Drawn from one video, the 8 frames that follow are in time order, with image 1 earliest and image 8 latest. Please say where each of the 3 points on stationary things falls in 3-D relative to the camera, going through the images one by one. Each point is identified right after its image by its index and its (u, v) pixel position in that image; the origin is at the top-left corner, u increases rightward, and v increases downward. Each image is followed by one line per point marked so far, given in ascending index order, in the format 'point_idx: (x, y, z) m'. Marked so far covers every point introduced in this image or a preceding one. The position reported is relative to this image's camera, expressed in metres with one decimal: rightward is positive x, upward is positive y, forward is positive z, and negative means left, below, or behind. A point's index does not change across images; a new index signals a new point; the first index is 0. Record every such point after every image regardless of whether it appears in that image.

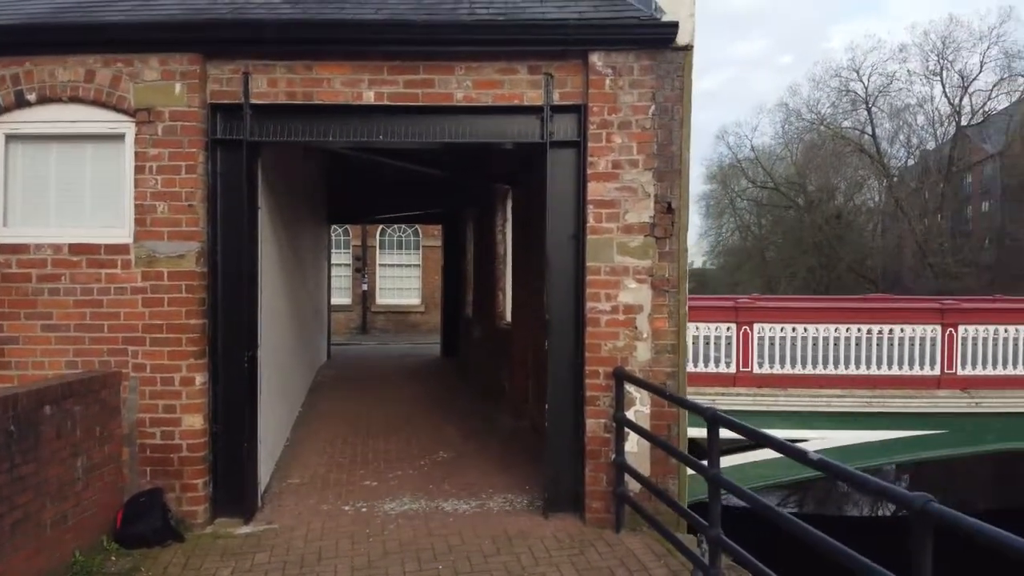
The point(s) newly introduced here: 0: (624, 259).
0: (+0.6, +0.1, +4.1) m
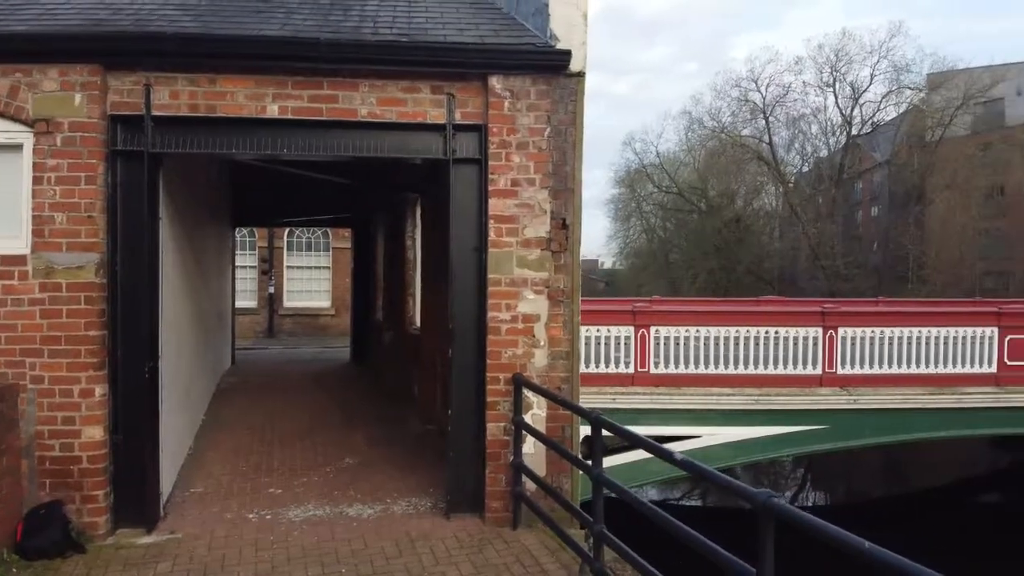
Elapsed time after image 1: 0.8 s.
0: (+0.1, +0.1, +4.3) m
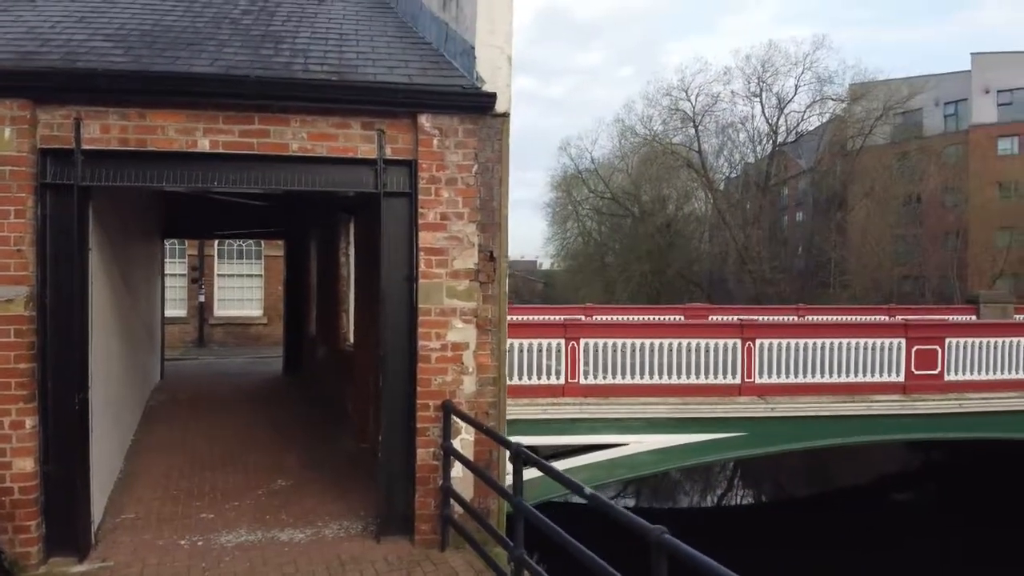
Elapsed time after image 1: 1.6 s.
0: (-0.3, -0.1, +4.5) m
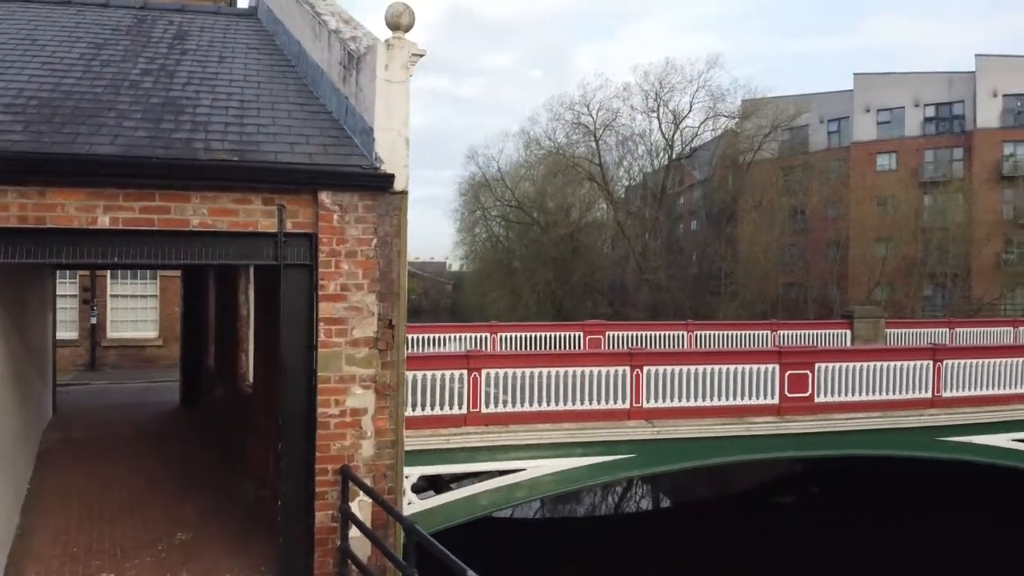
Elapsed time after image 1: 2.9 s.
0: (-0.9, -0.5, +4.7) m
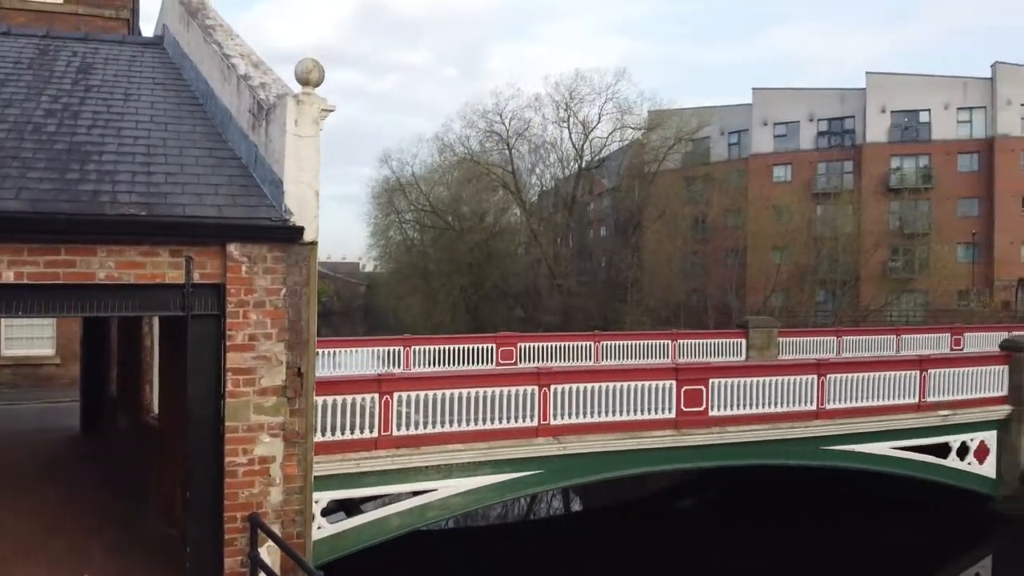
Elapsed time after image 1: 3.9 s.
0: (-1.5, -0.8, +4.9) m
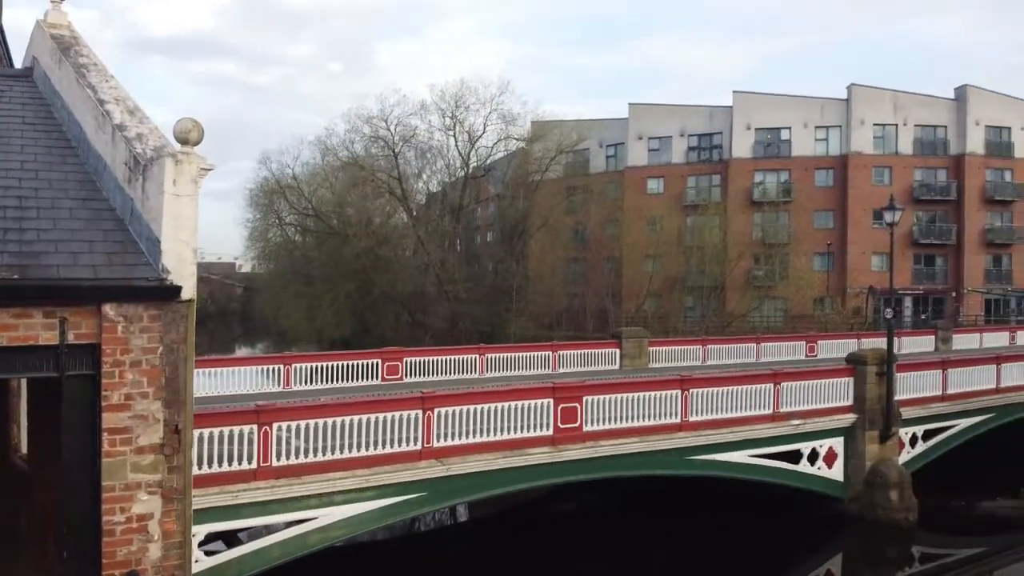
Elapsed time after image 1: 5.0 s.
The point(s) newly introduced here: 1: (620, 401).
0: (-2.3, -1.1, +5.0) m
1: (+1.5, -1.6, +11.7) m
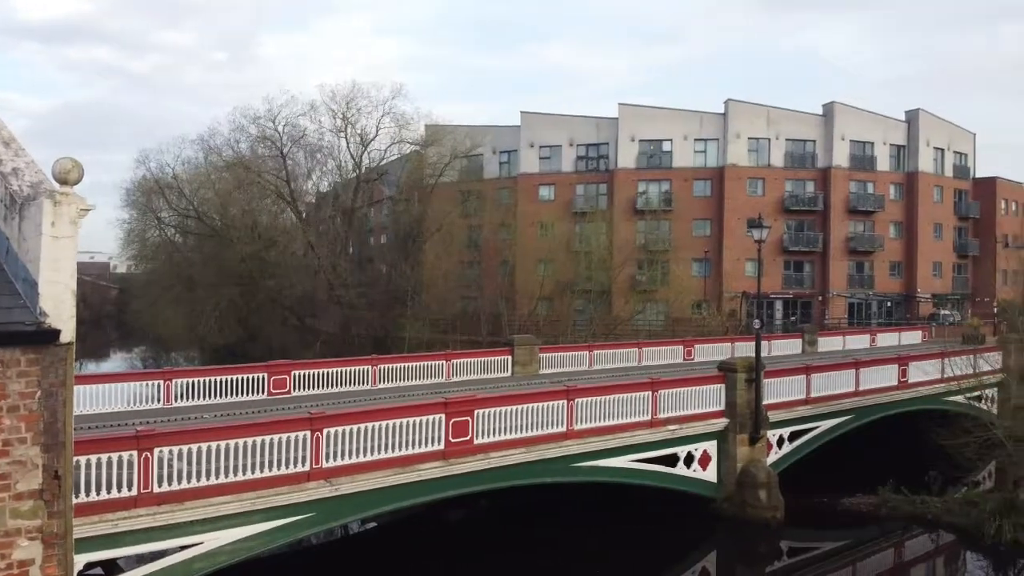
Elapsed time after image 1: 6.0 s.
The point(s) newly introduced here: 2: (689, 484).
0: (-3.0, -1.4, +4.9) m
1: (-0.1, -1.9, +12.1) m
2: (+3.1, -3.5, +14.6) m
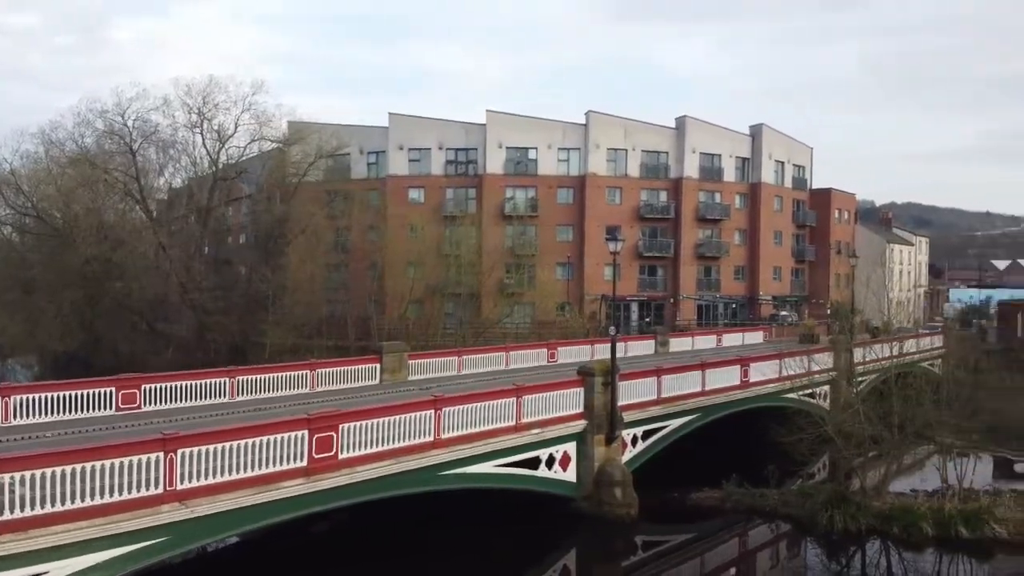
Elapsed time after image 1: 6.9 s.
0: (-3.9, -1.6, +4.7) m
1: (-2.1, -2.1, +12.3) m
2: (+0.7, -3.7, +15.3) m
